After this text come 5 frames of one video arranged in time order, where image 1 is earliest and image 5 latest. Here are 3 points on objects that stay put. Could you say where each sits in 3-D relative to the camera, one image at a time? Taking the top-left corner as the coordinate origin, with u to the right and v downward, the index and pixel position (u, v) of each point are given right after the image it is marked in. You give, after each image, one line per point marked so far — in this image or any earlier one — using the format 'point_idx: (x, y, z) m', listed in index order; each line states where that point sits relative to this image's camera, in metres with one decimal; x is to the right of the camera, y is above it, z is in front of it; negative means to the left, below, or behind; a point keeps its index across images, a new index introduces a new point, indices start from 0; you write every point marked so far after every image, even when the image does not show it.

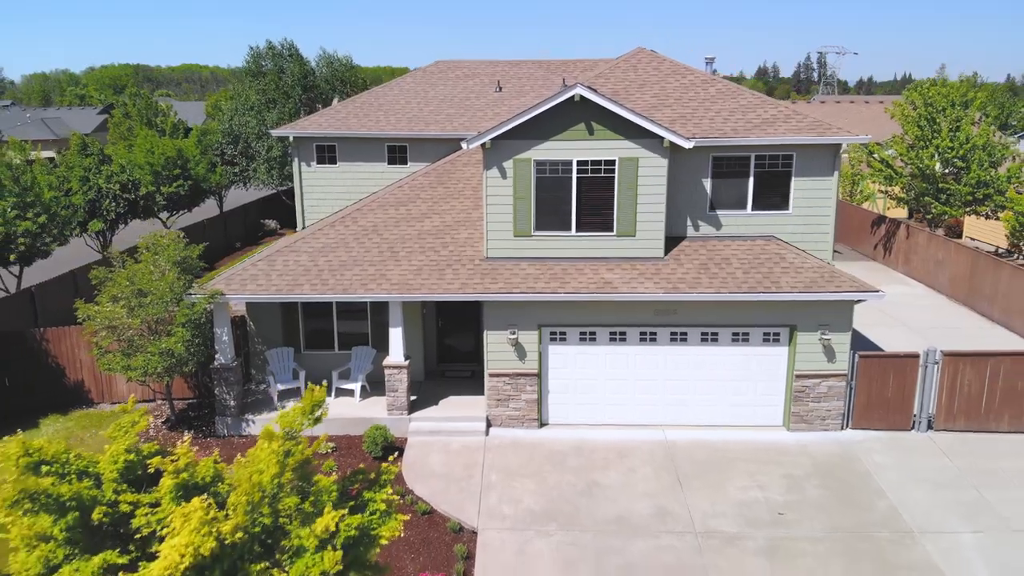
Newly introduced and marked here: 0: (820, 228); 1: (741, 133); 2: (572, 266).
0: (+2.6, +0.5, +10.6) m
1: (+1.9, +1.2, +10.2) m
2: (+0.5, +0.2, +10.1) m
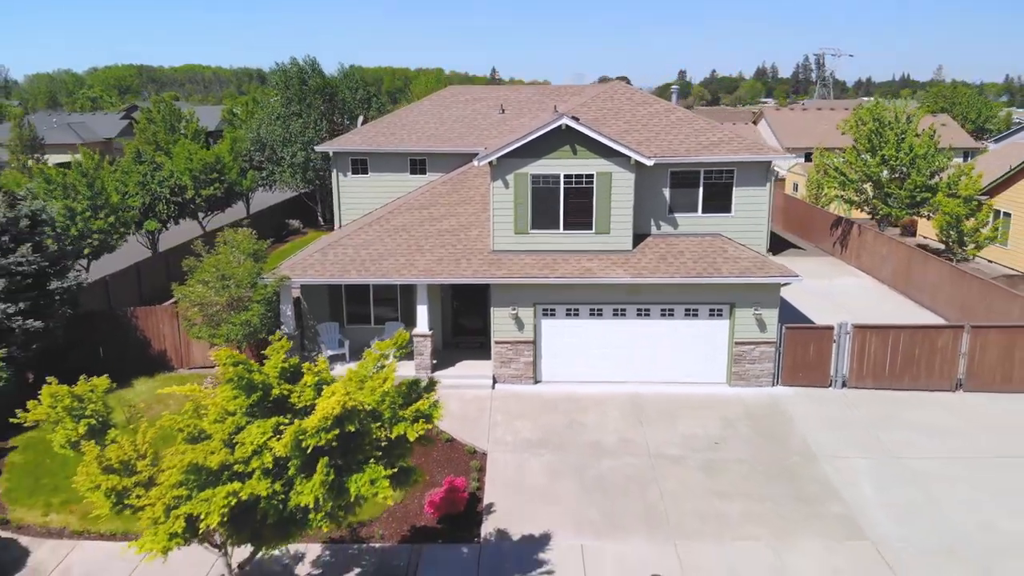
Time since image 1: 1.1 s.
0: (+2.6, +0.6, +13.3) m
1: (+1.9, +1.4, +12.9) m
2: (+0.5, +0.3, +12.8) m
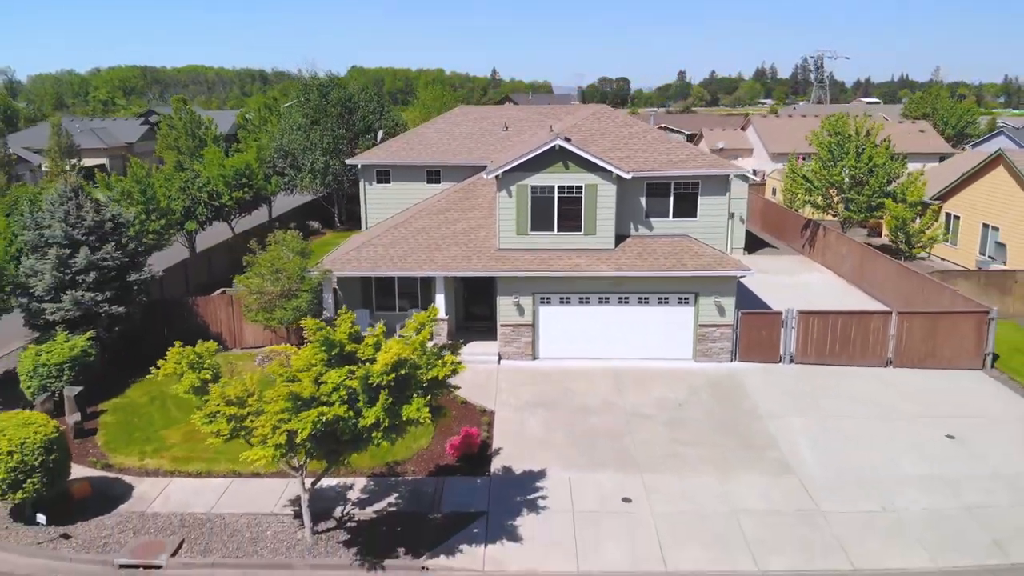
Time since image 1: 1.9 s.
0: (+2.7, +0.7, +15.9) m
1: (+1.9, +1.5, +15.4) m
2: (+0.5, +0.4, +15.4) m
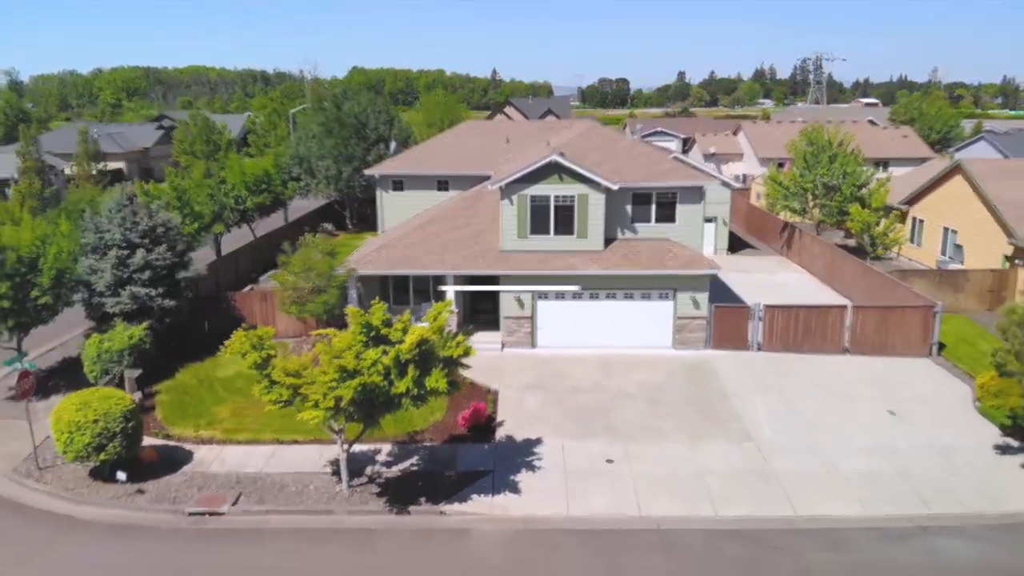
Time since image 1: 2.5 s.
0: (+2.7, +0.8, +18.0) m
1: (+1.9, +1.5, +17.6) m
2: (+0.6, +0.5, +17.5) m
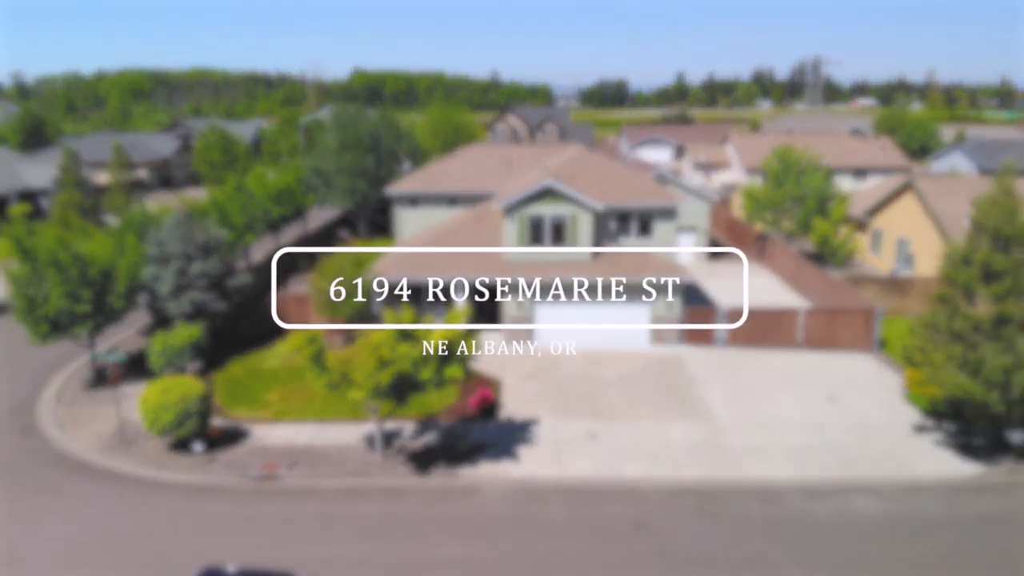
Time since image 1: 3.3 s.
0: (+2.7, +0.7, +21.0) m
1: (+1.9, +1.4, +20.6) m
2: (+0.6, +0.4, +20.5) m
